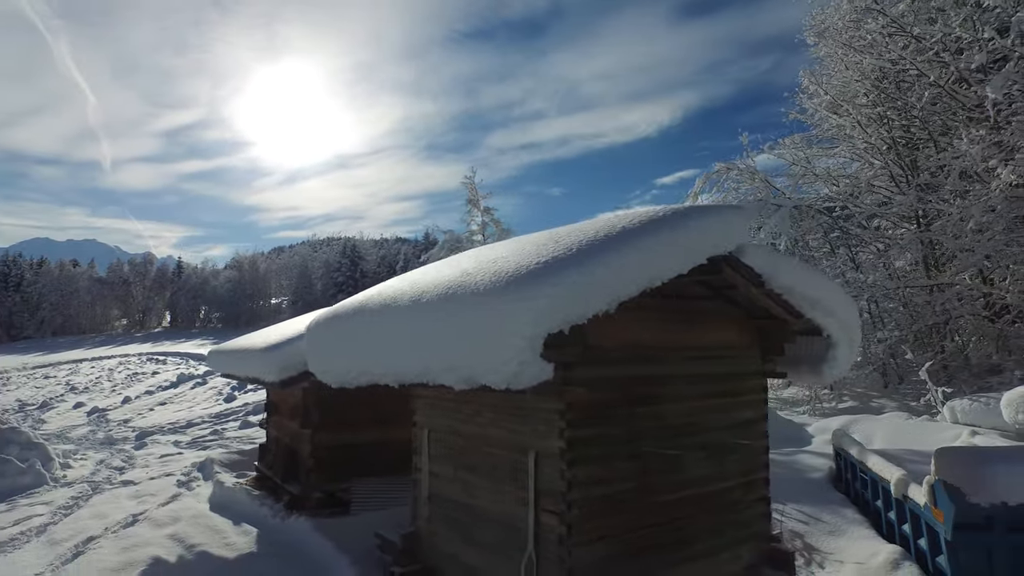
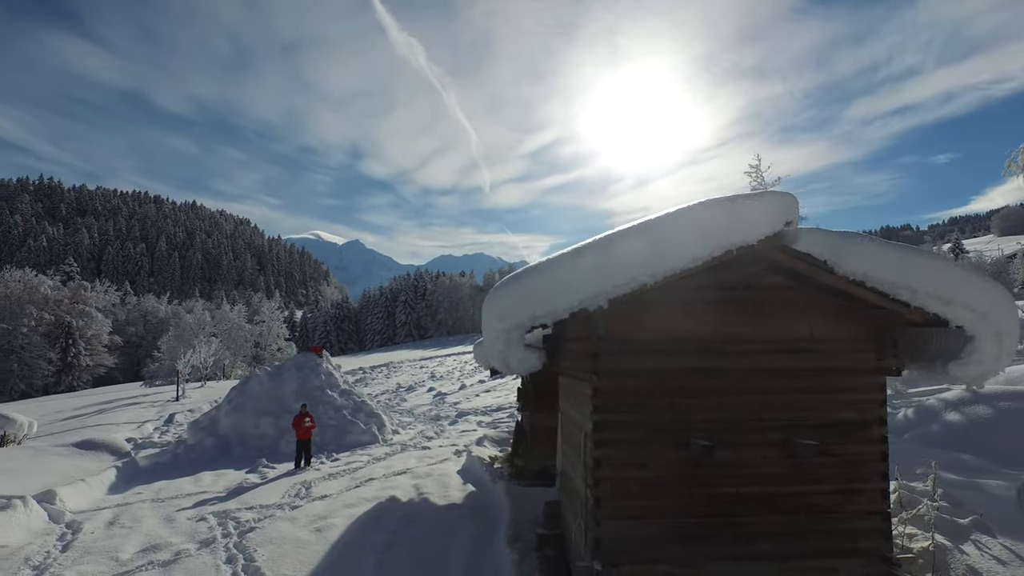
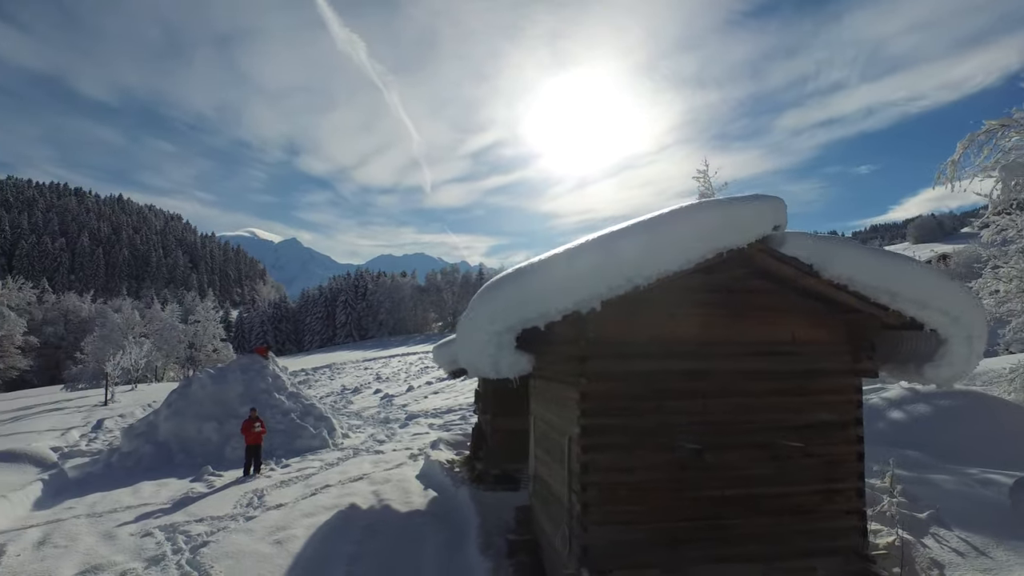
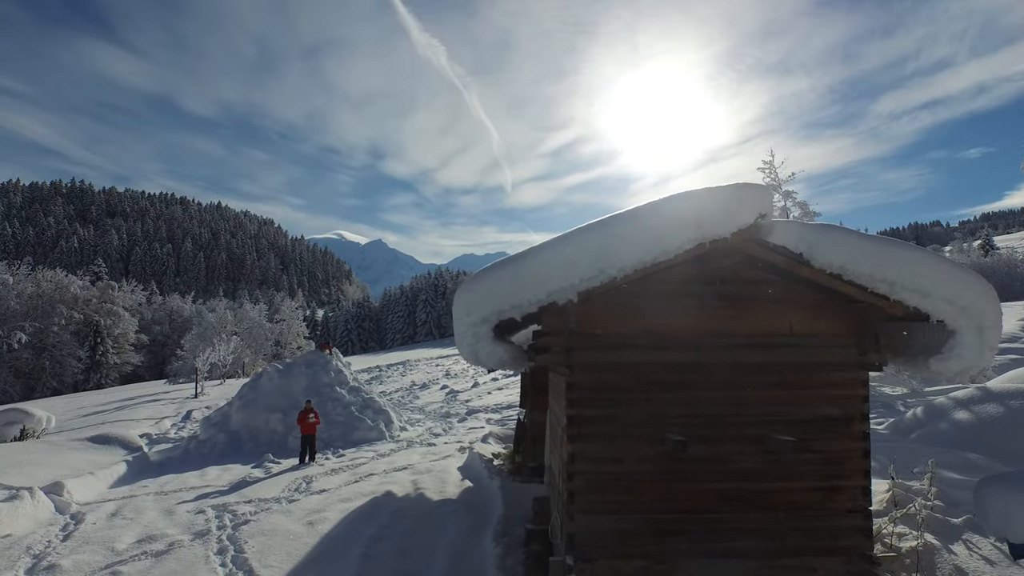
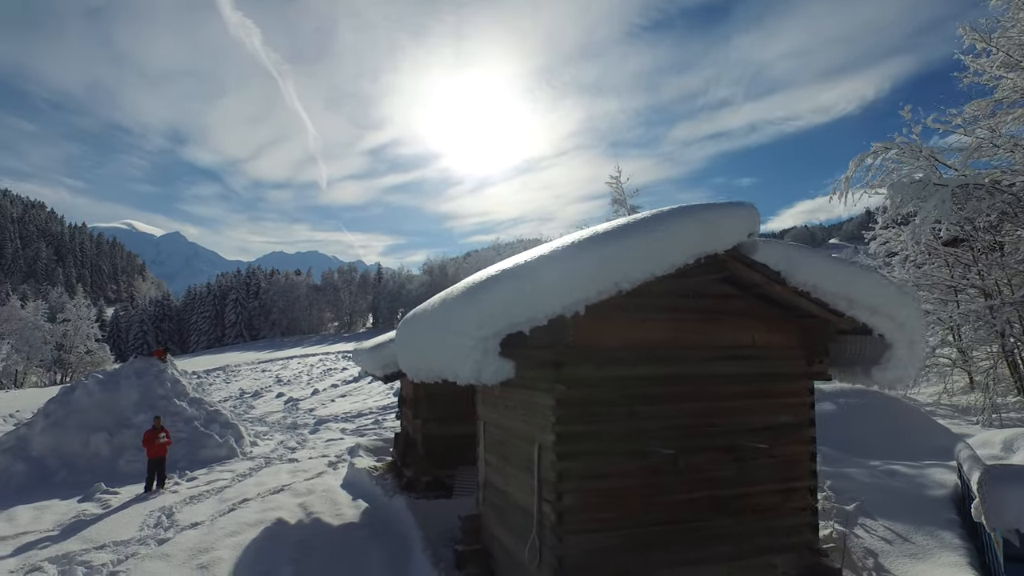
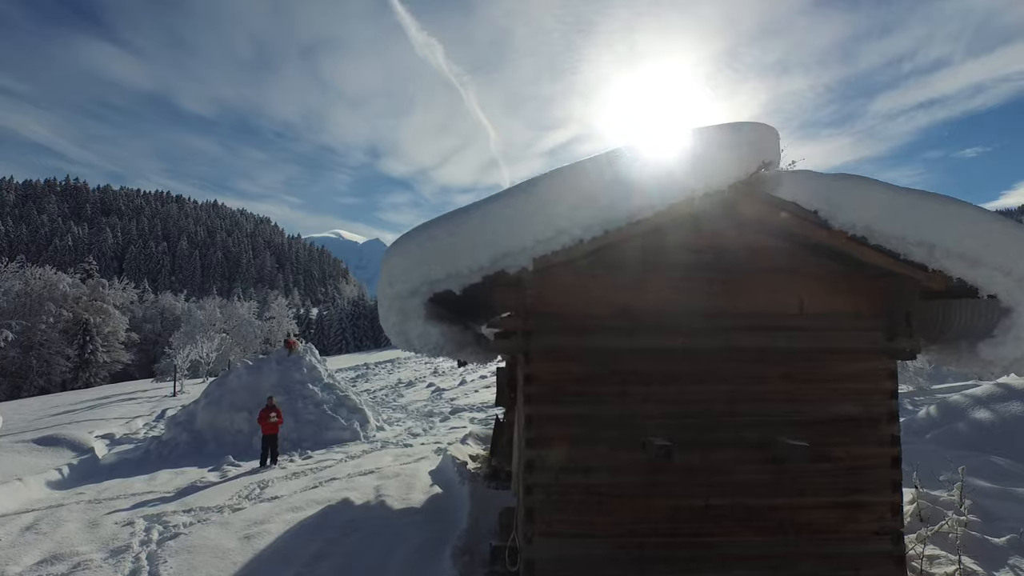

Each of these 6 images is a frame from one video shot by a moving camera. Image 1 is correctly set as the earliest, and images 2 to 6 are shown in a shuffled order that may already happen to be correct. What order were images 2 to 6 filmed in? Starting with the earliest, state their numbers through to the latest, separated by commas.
5, 3, 2, 4, 6
